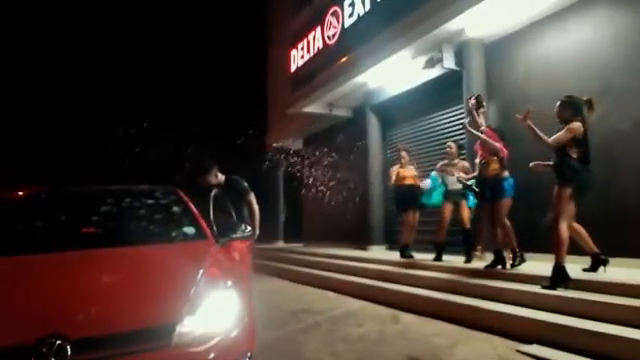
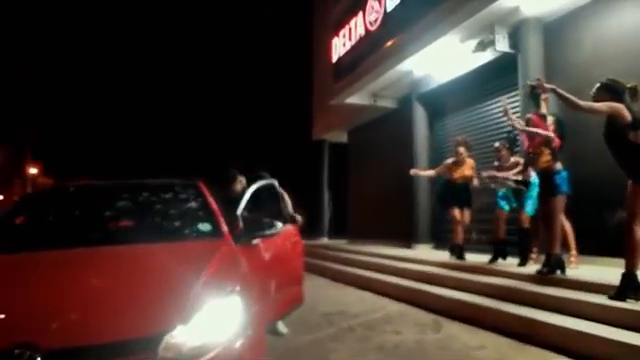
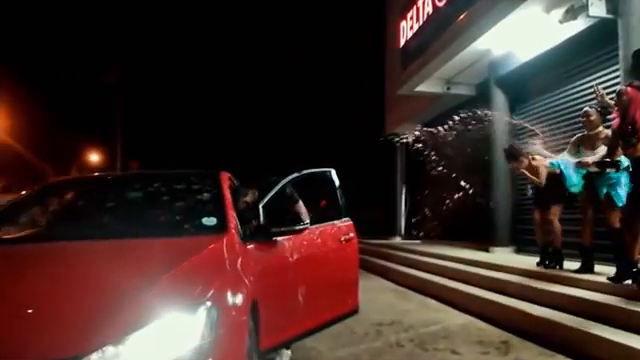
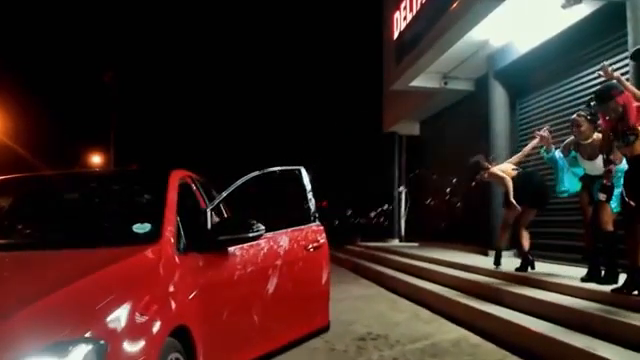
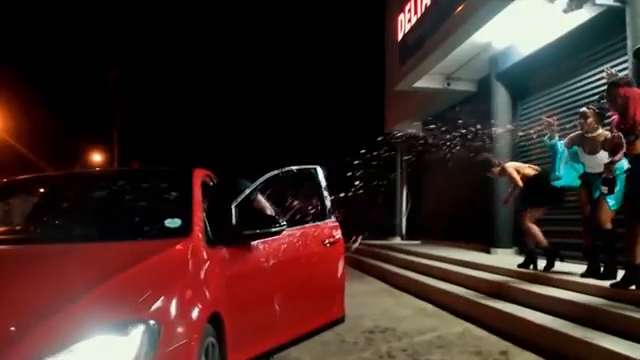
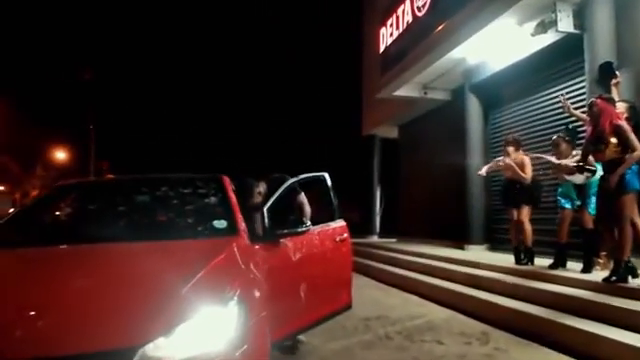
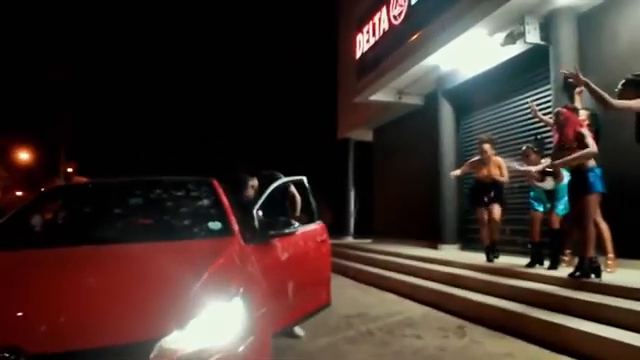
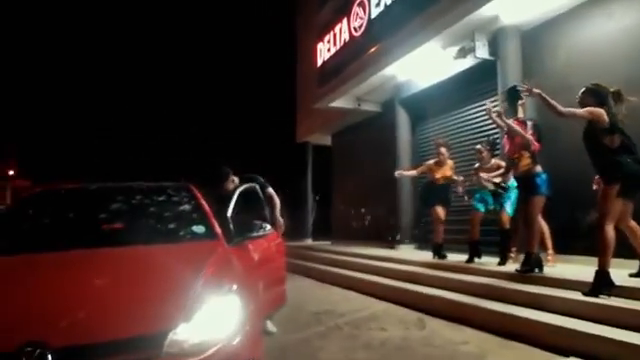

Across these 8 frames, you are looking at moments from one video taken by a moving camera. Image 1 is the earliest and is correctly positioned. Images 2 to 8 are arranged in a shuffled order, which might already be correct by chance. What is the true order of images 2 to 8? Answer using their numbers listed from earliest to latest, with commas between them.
8, 2, 7, 6, 3, 5, 4
